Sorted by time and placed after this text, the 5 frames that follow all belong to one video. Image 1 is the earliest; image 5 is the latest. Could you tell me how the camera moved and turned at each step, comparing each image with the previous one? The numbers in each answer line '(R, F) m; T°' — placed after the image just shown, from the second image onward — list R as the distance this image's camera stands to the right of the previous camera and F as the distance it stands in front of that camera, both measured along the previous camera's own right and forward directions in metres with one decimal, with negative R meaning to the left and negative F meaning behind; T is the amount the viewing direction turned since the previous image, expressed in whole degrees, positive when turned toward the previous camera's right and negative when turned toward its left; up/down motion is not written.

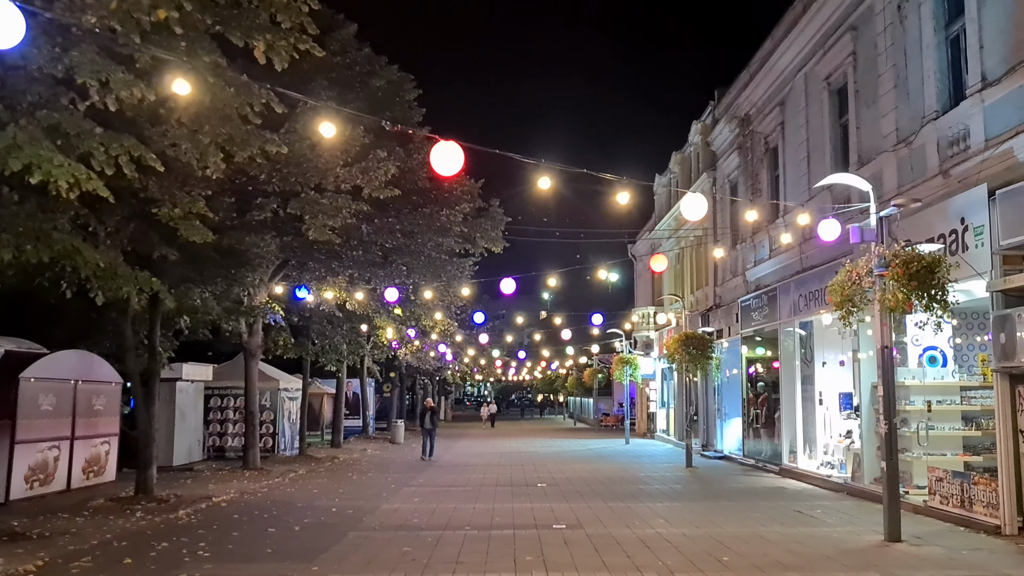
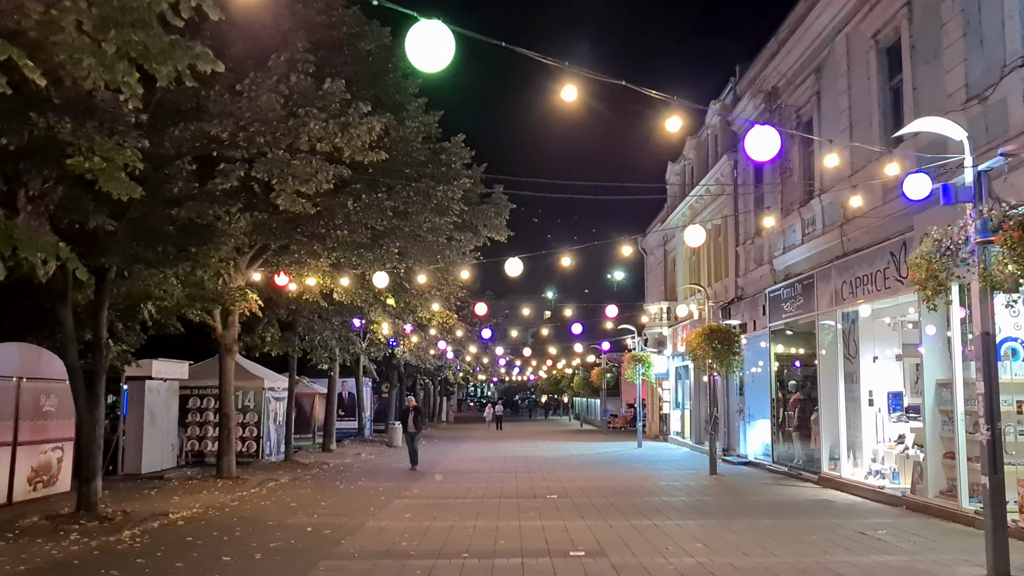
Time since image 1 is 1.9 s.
(0.0, +1.9) m; 0°
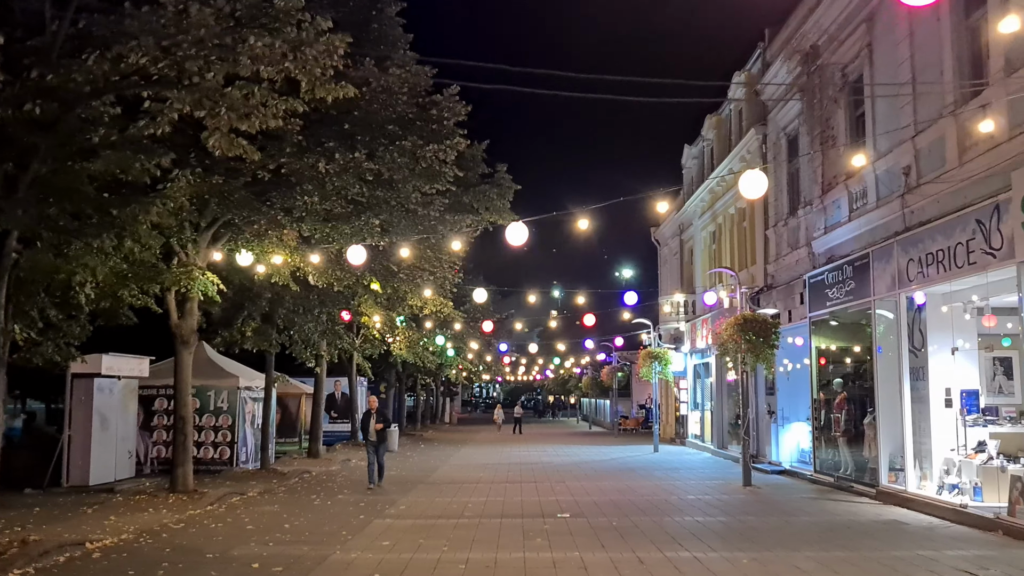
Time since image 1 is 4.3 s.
(0.0, +2.3) m; 0°
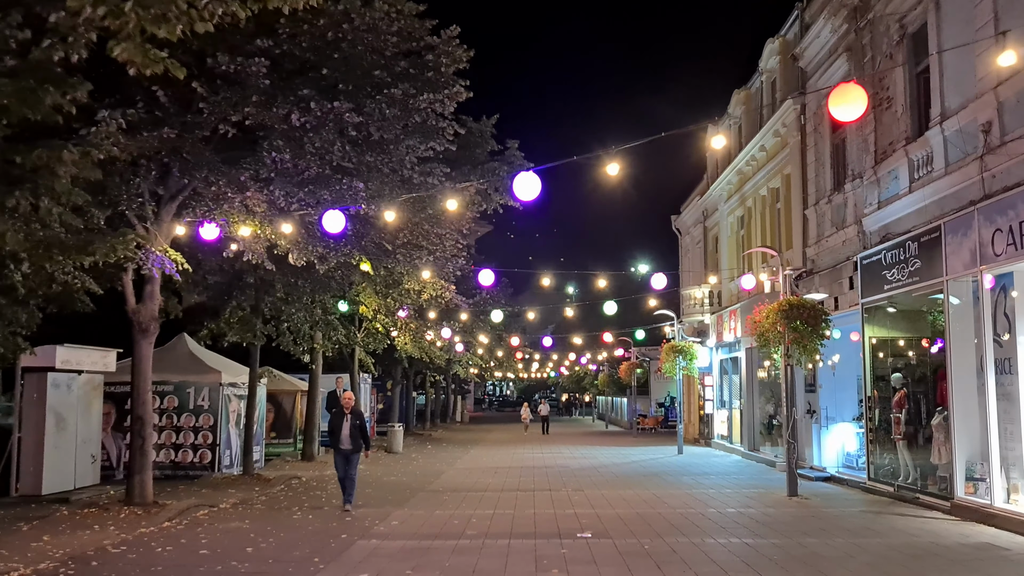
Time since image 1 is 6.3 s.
(0.0, +1.9) m; -1°
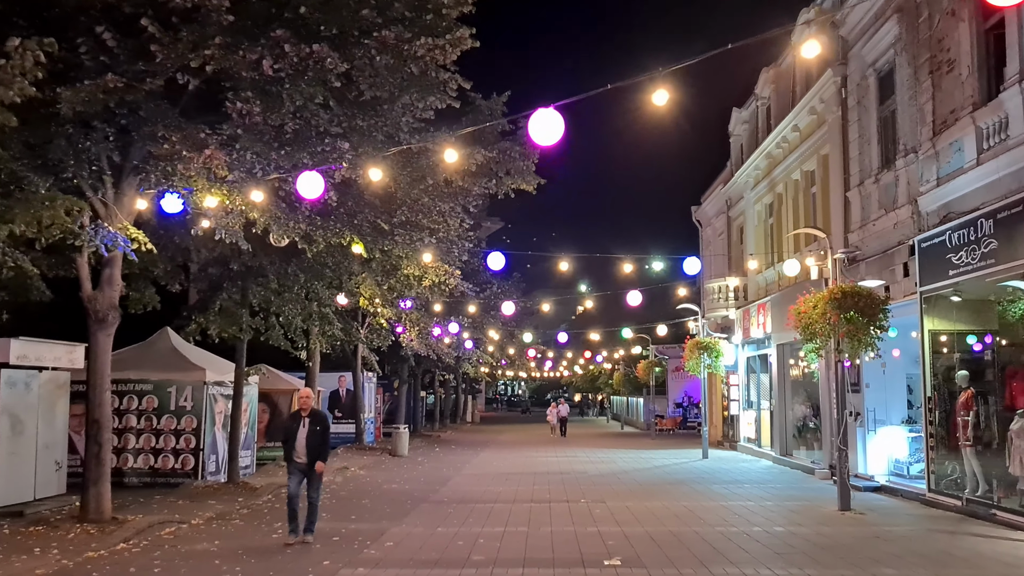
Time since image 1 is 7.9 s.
(0.0, +1.6) m; -1°
